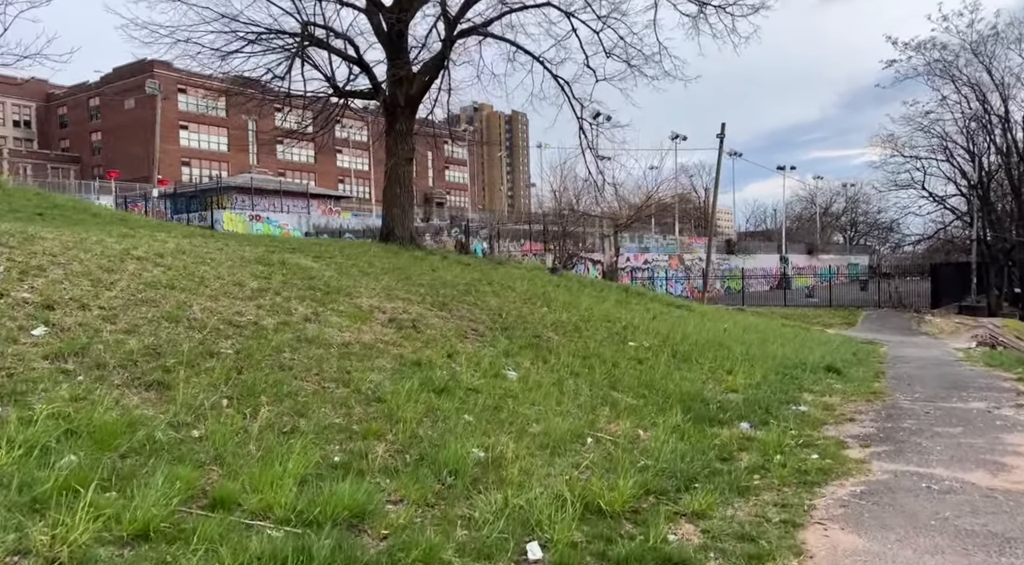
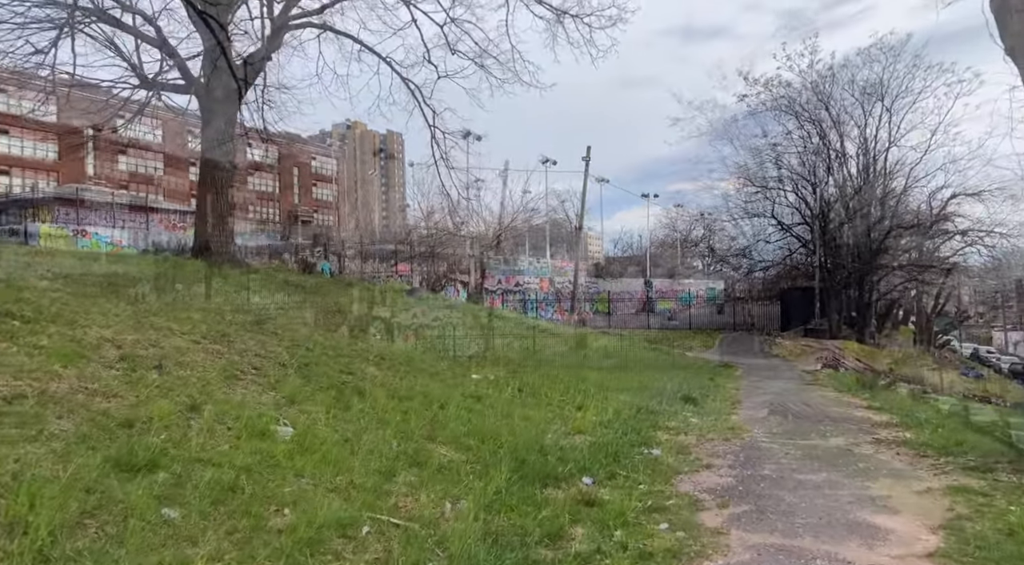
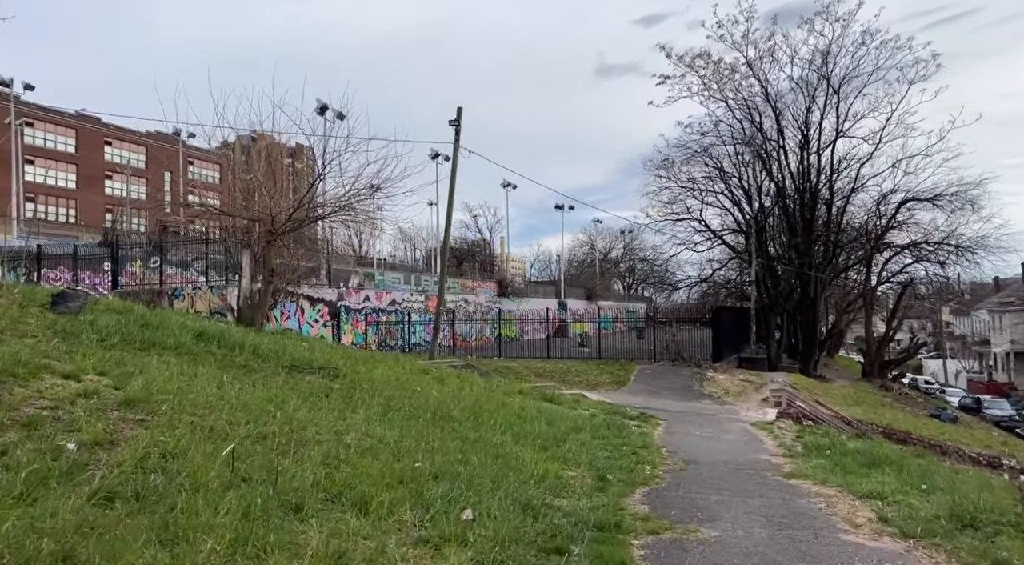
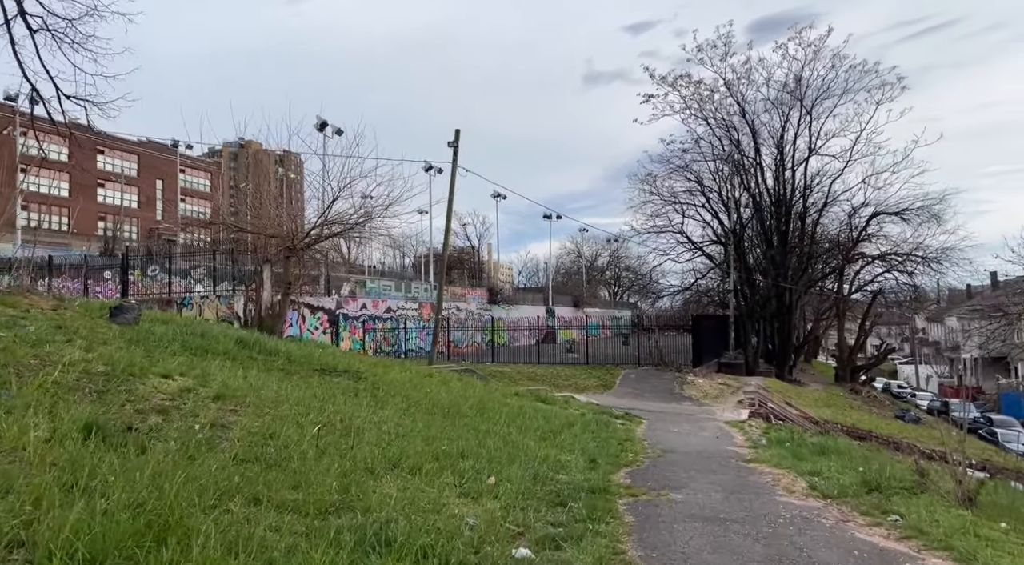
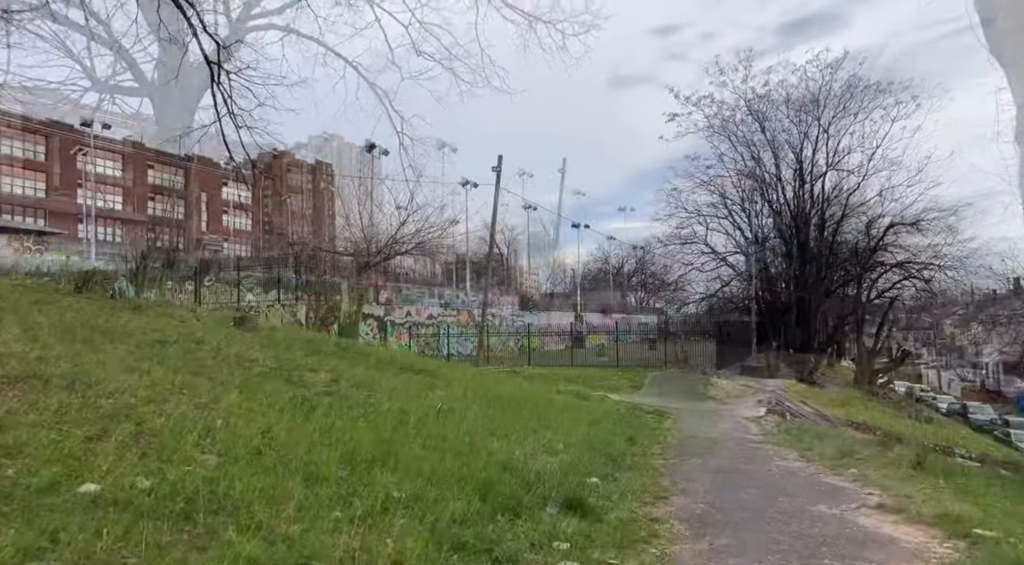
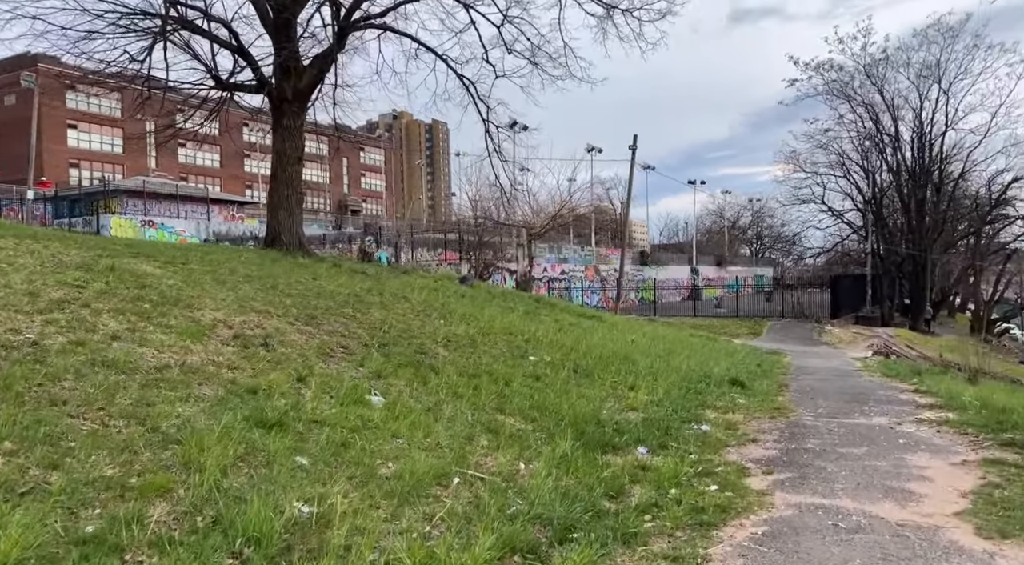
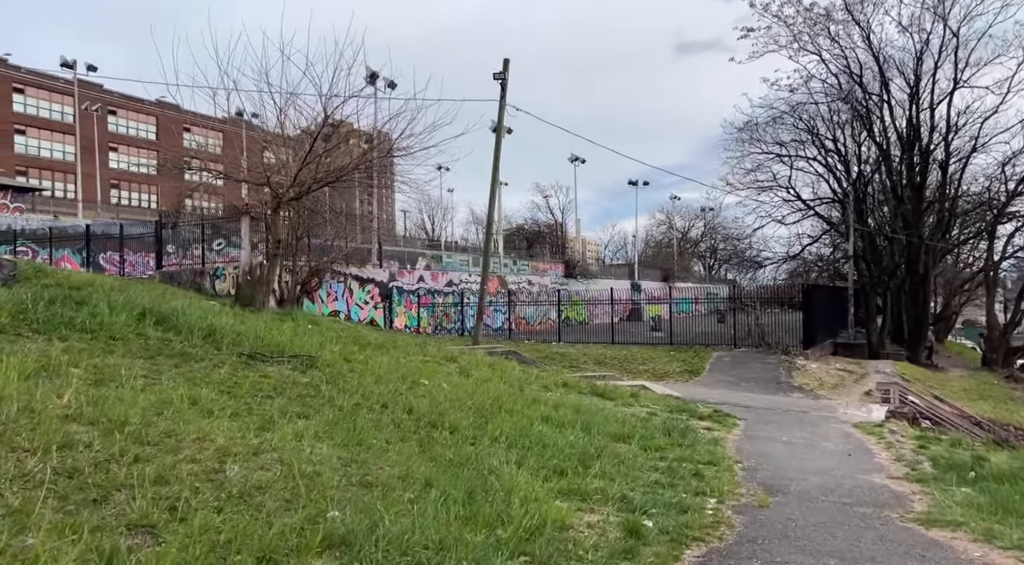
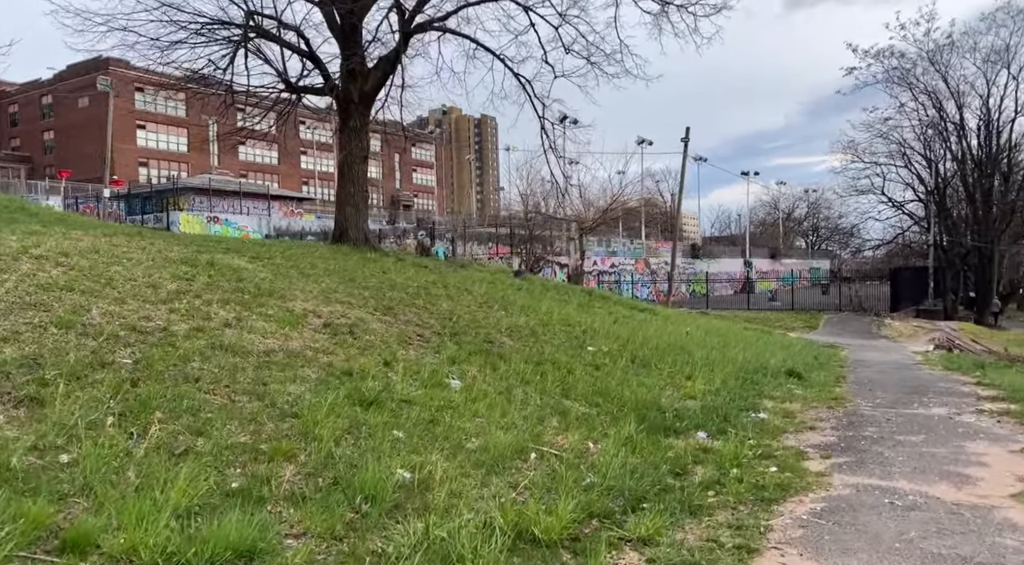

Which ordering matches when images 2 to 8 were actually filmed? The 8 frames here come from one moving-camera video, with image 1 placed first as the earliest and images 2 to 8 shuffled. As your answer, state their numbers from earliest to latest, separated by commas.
8, 6, 2, 5, 4, 3, 7
